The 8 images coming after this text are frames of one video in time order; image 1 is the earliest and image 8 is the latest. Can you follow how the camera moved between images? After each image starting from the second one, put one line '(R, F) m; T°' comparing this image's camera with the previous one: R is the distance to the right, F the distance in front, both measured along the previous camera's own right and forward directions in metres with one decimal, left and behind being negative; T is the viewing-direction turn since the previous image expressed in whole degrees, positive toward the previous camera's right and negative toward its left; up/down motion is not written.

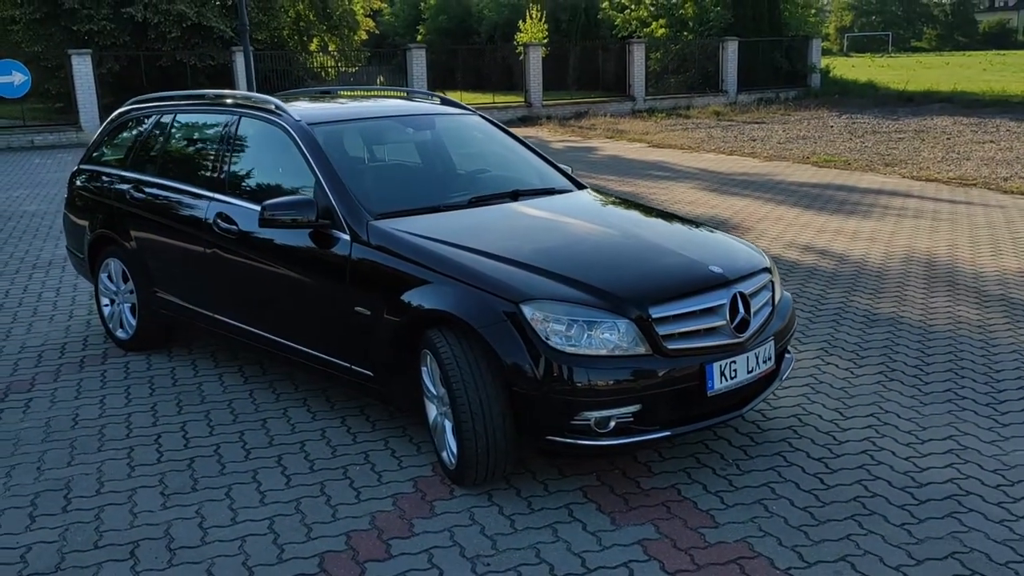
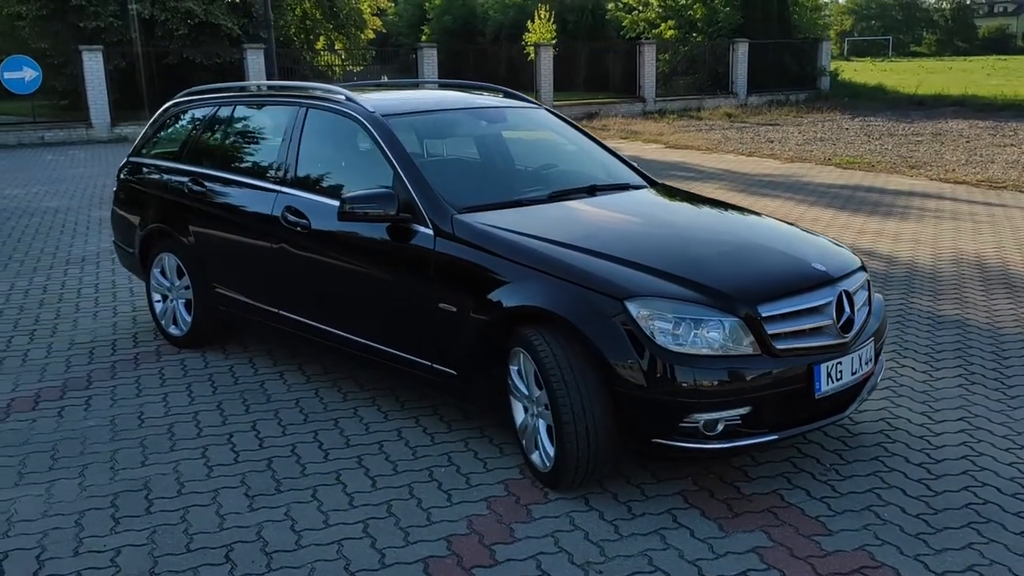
(-0.4, +0.1) m; 0°
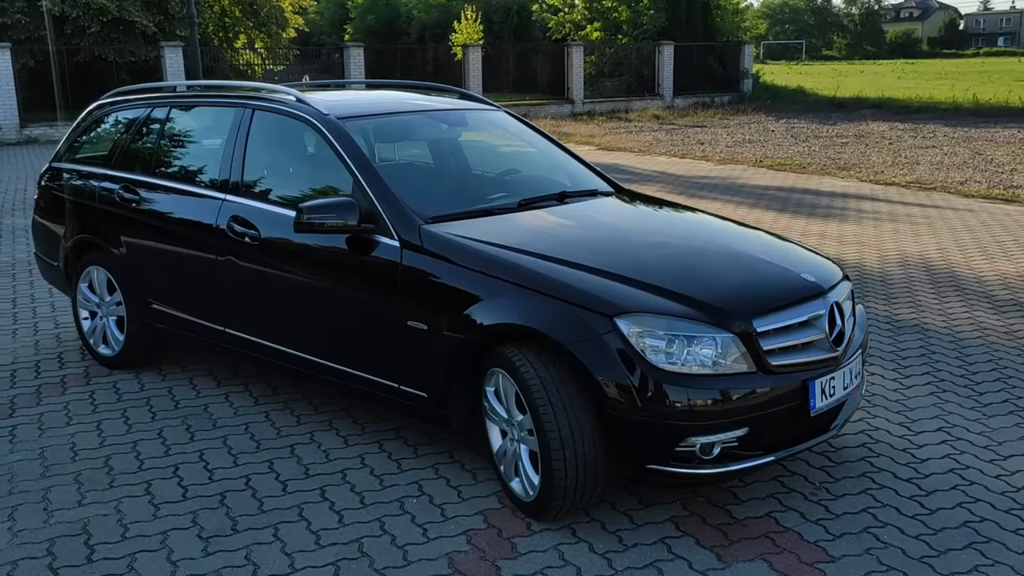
(-0.2, +0.3) m; +5°
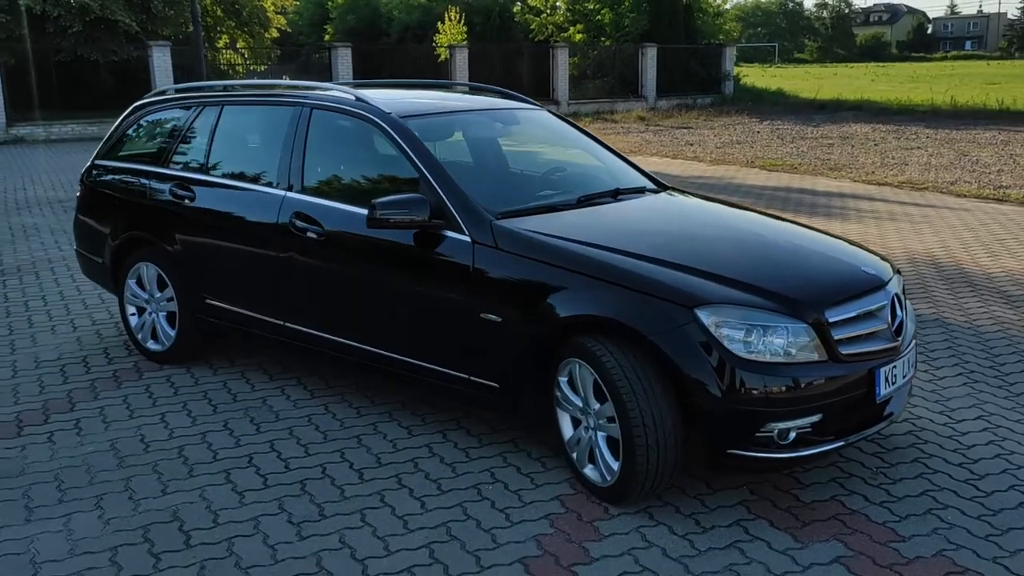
(-0.4, -0.1) m; +2°
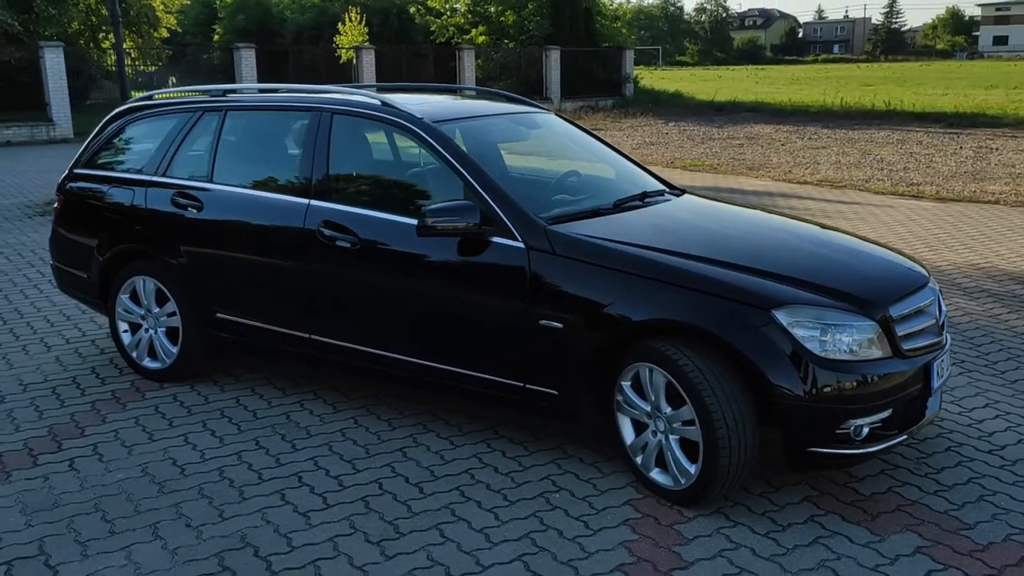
(-0.7, +0.1) m; +7°
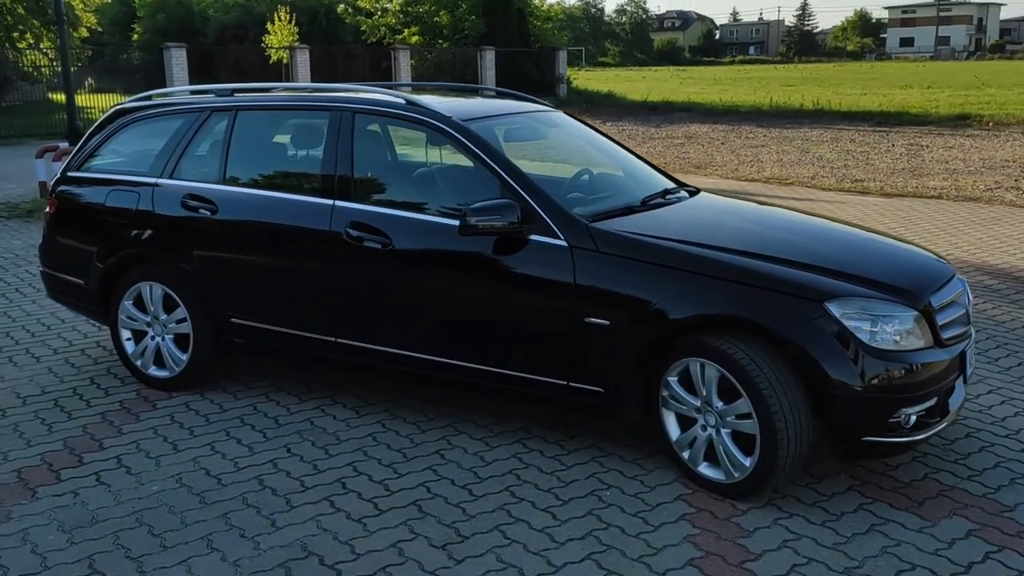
(-0.5, 0.0) m; +5°
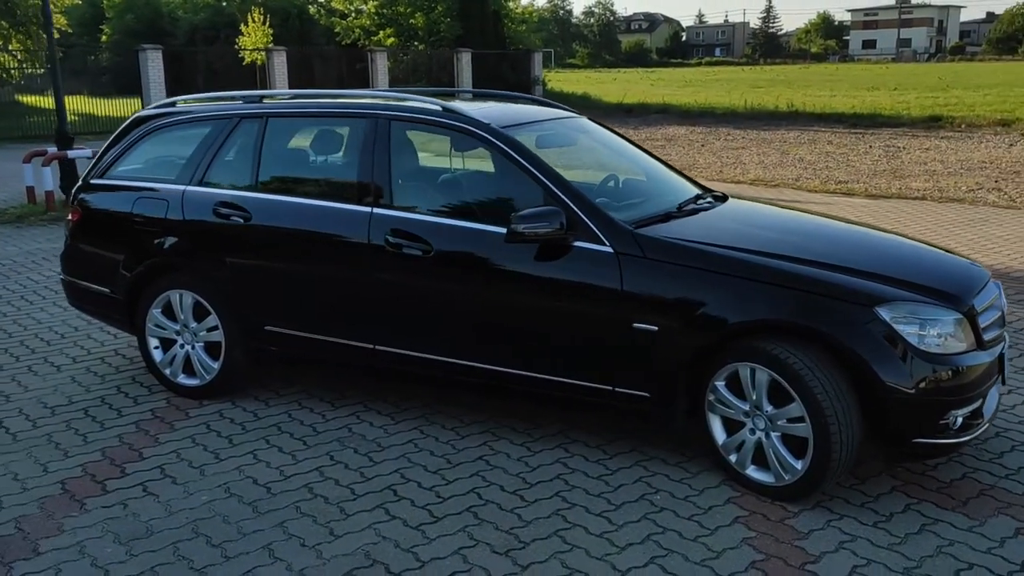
(-0.3, 0.0) m; +2°
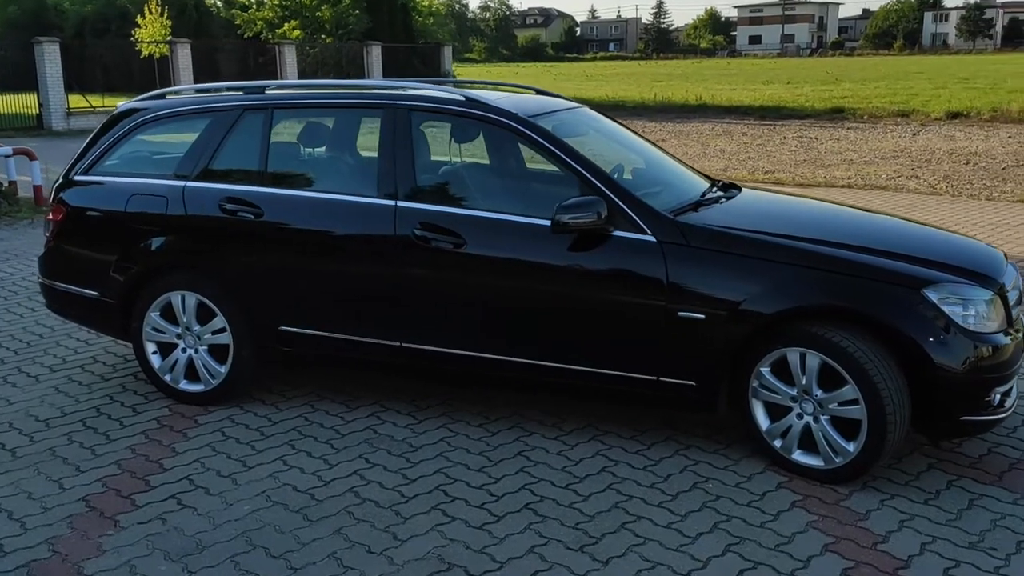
(-0.6, +0.1) m; +6°
